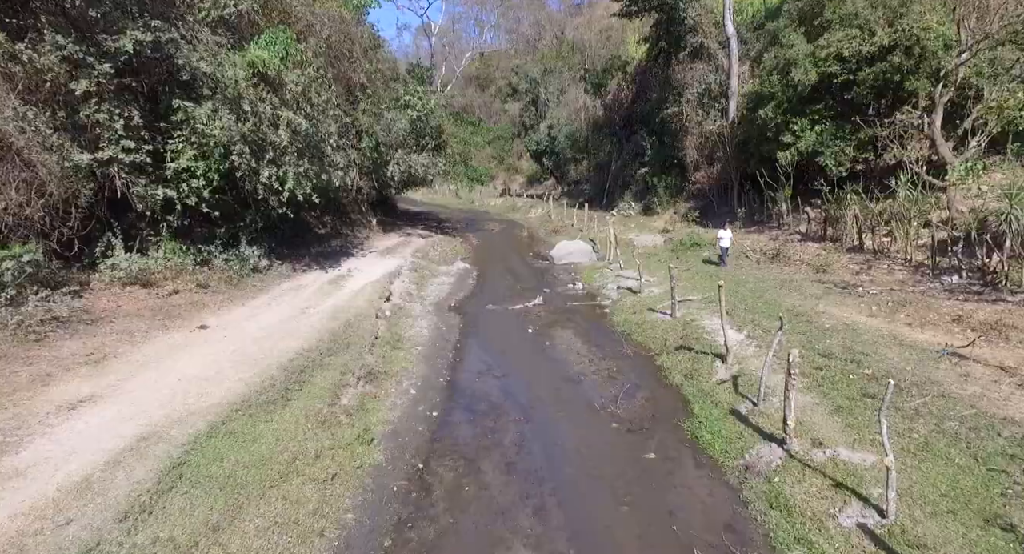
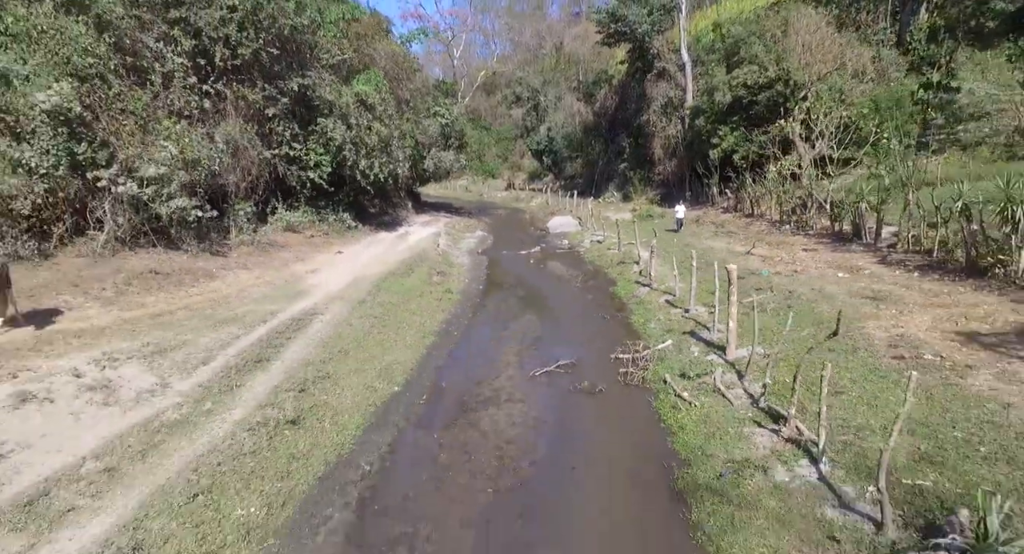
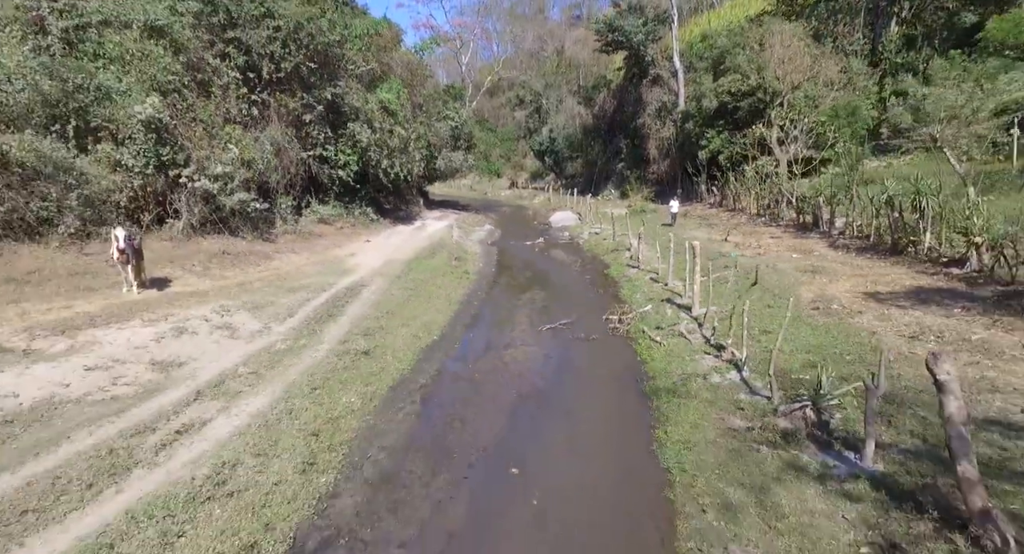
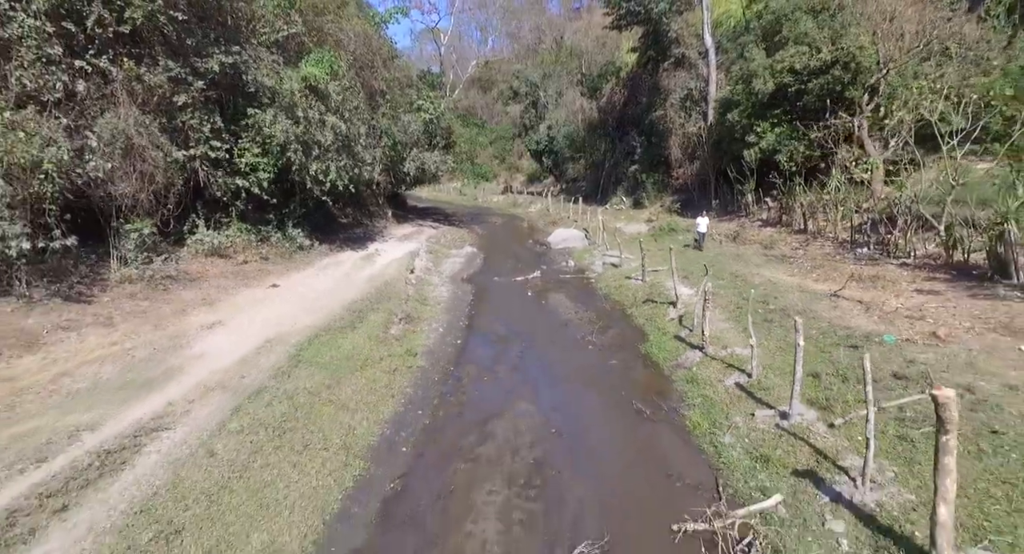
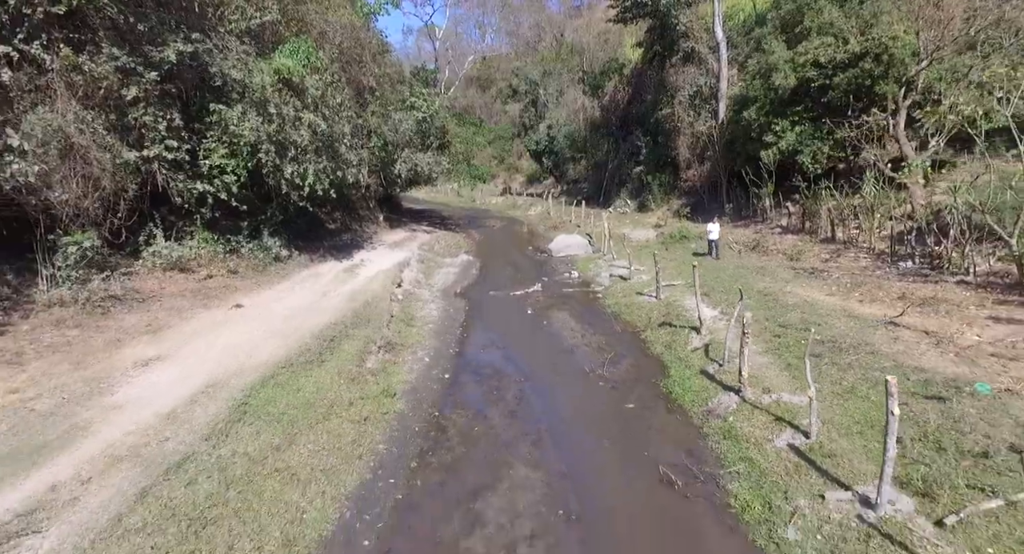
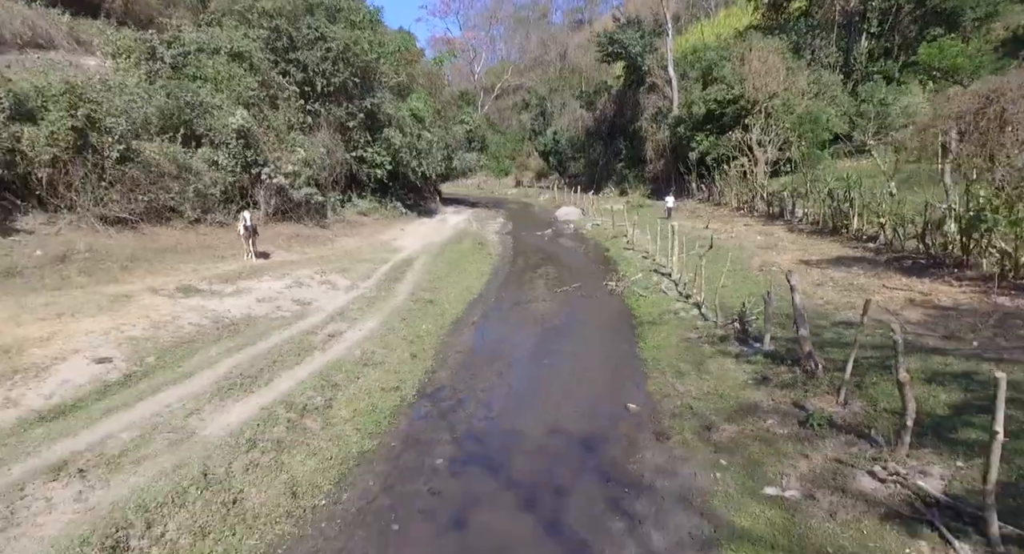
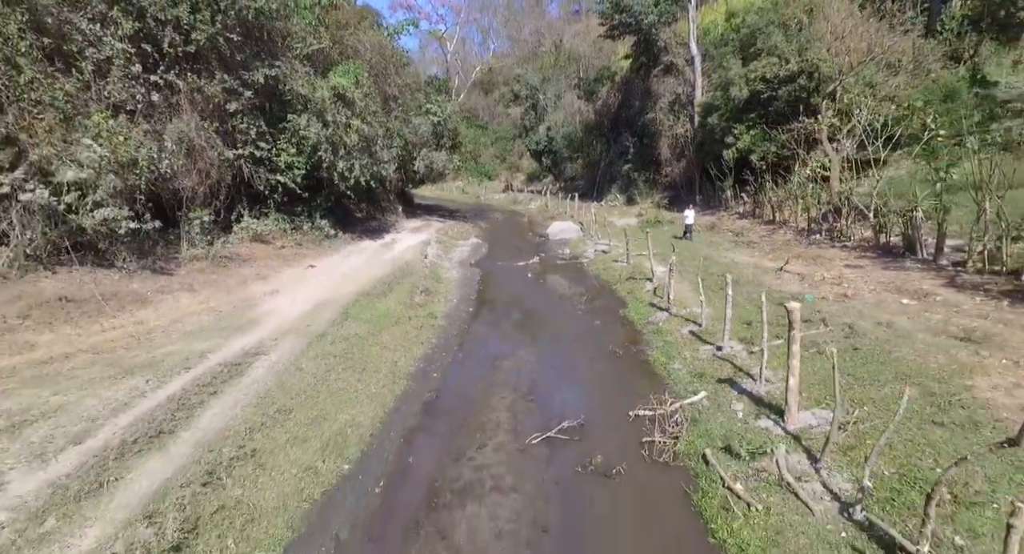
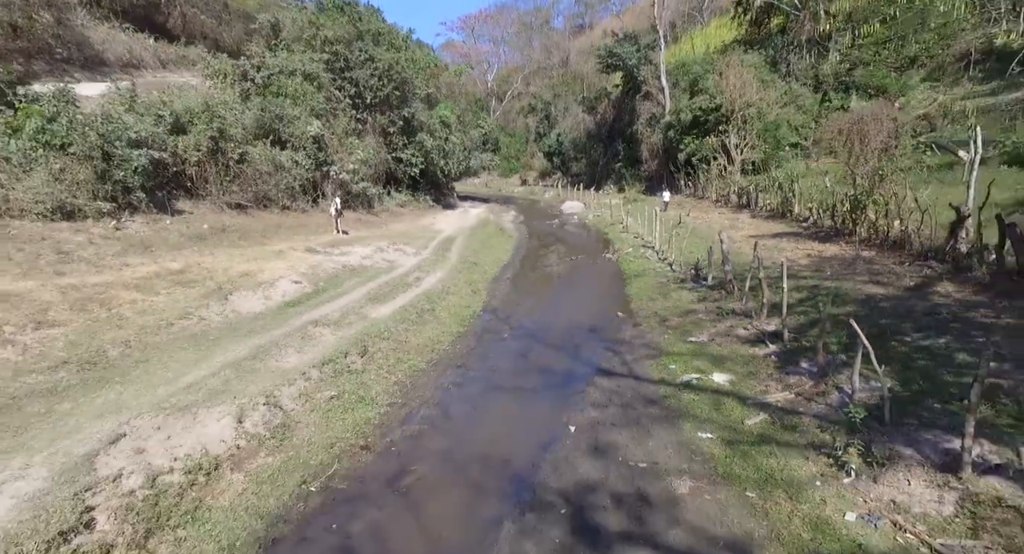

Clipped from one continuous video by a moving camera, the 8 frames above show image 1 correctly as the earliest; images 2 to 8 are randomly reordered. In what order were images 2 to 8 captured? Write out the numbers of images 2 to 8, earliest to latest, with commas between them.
5, 4, 7, 2, 3, 6, 8
